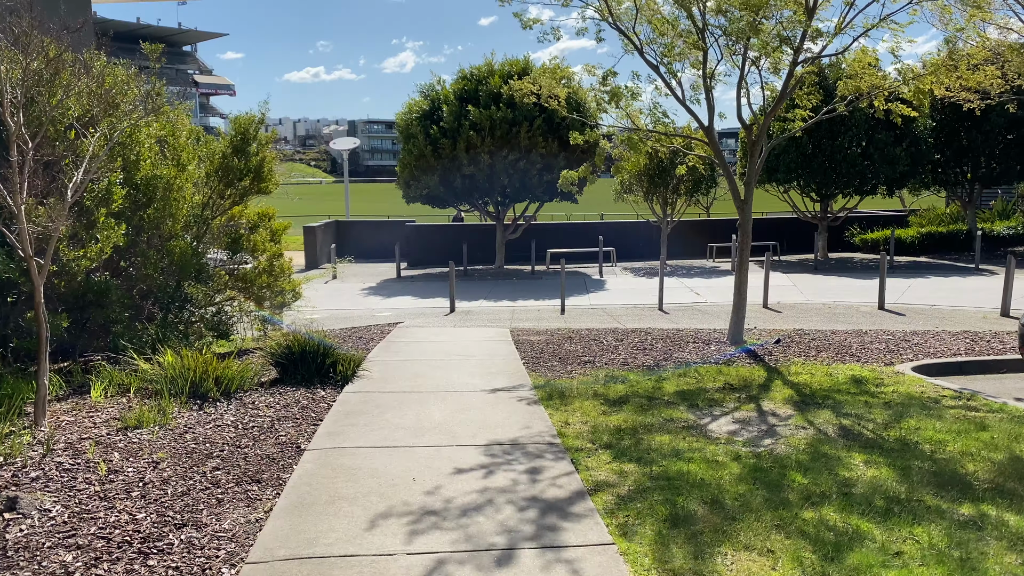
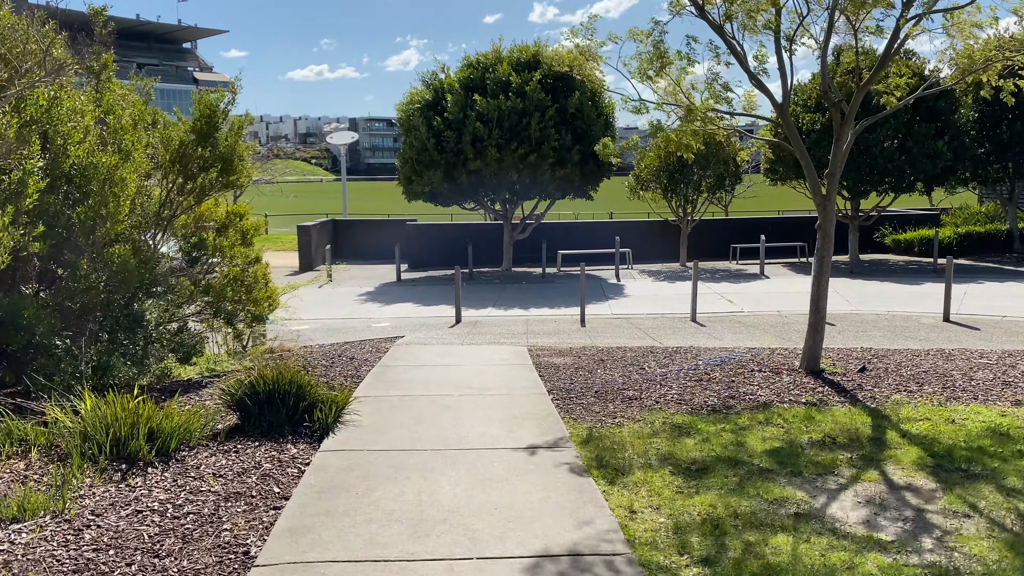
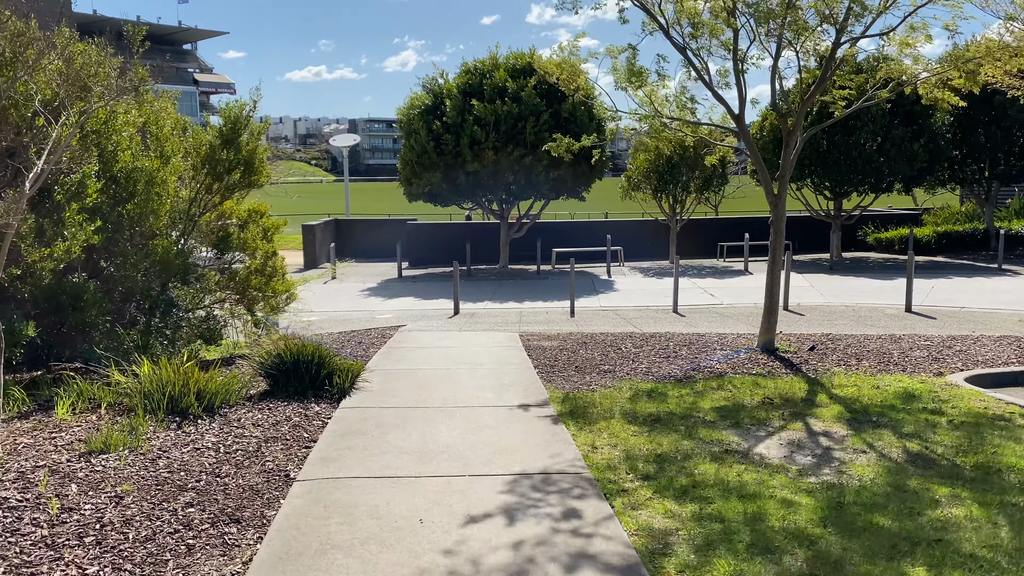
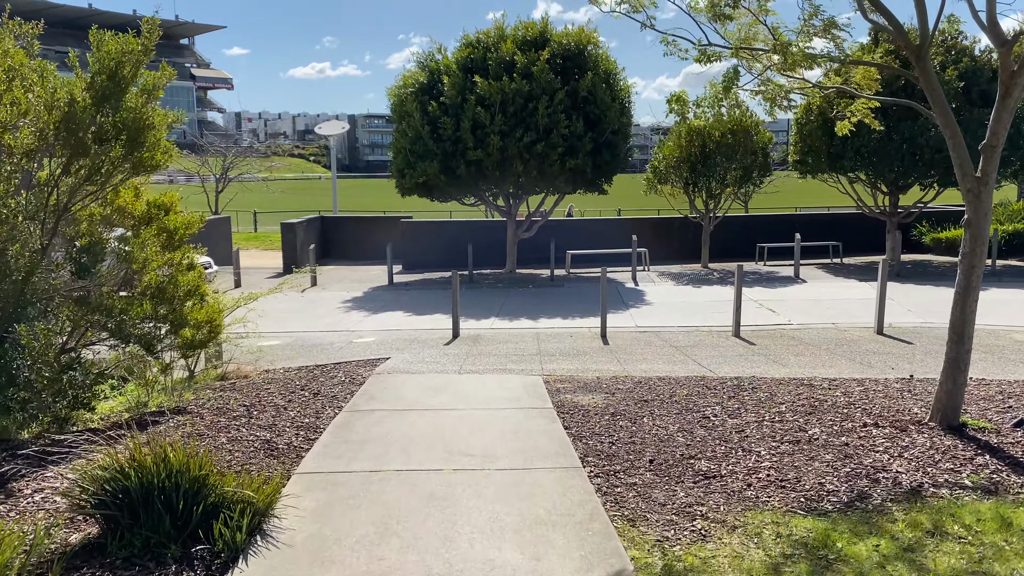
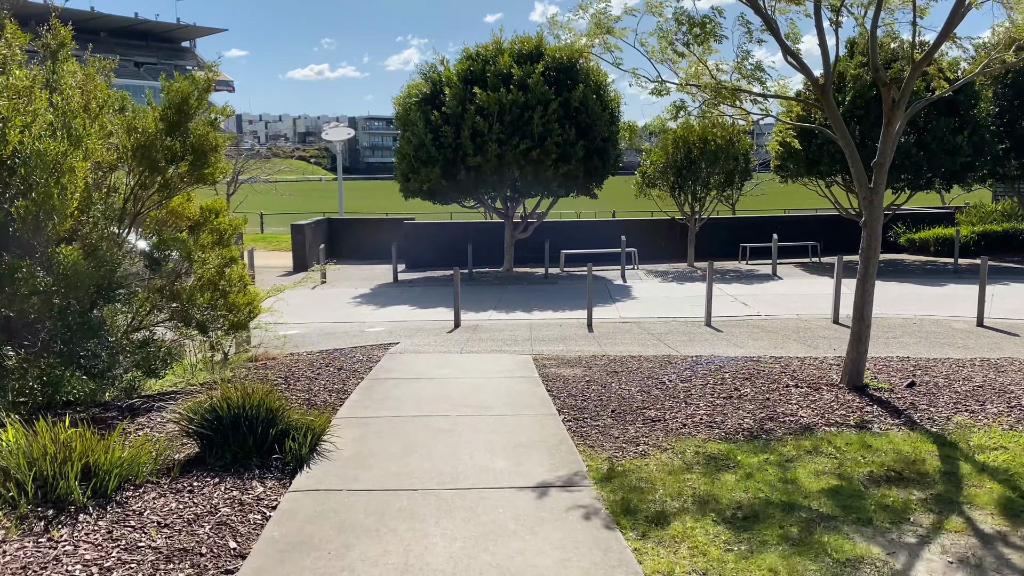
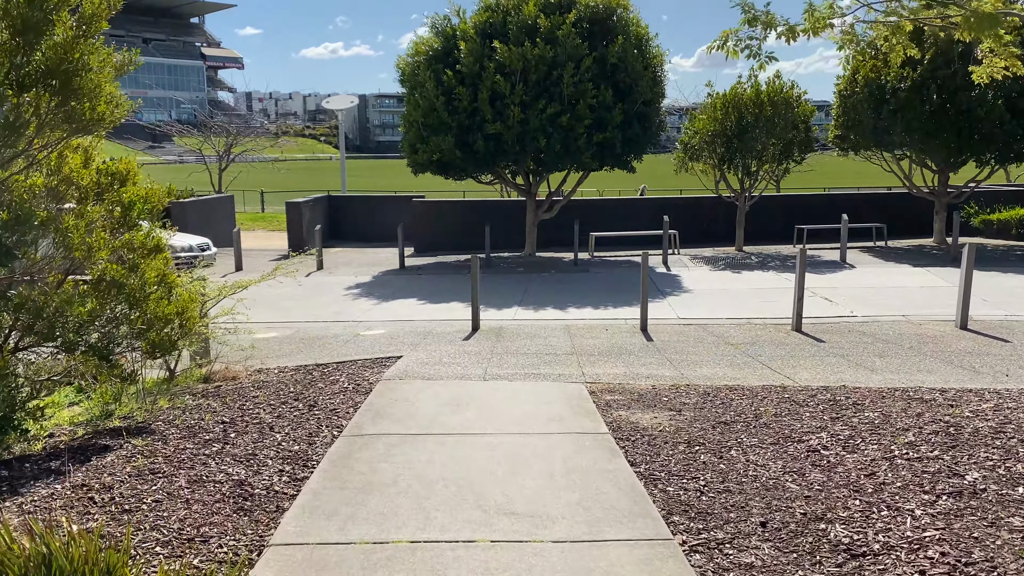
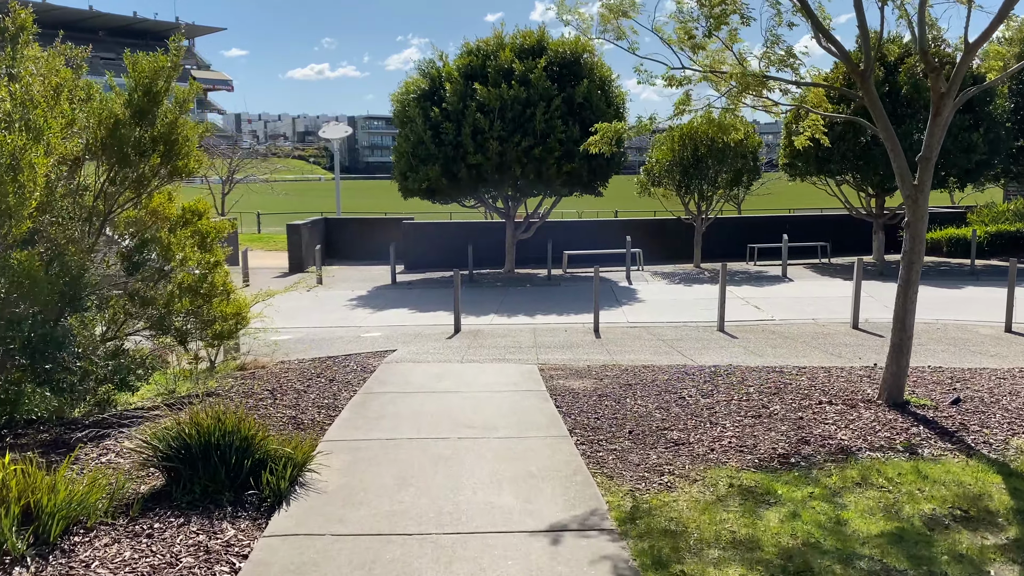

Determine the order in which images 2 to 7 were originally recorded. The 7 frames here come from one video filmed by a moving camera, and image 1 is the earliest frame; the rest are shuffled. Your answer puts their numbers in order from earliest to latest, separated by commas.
3, 2, 5, 7, 4, 6
